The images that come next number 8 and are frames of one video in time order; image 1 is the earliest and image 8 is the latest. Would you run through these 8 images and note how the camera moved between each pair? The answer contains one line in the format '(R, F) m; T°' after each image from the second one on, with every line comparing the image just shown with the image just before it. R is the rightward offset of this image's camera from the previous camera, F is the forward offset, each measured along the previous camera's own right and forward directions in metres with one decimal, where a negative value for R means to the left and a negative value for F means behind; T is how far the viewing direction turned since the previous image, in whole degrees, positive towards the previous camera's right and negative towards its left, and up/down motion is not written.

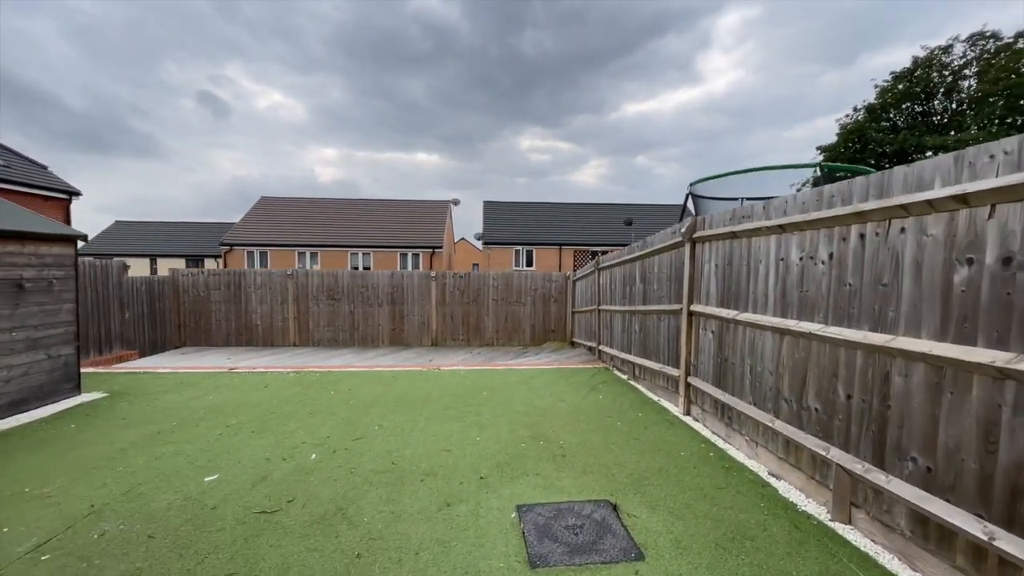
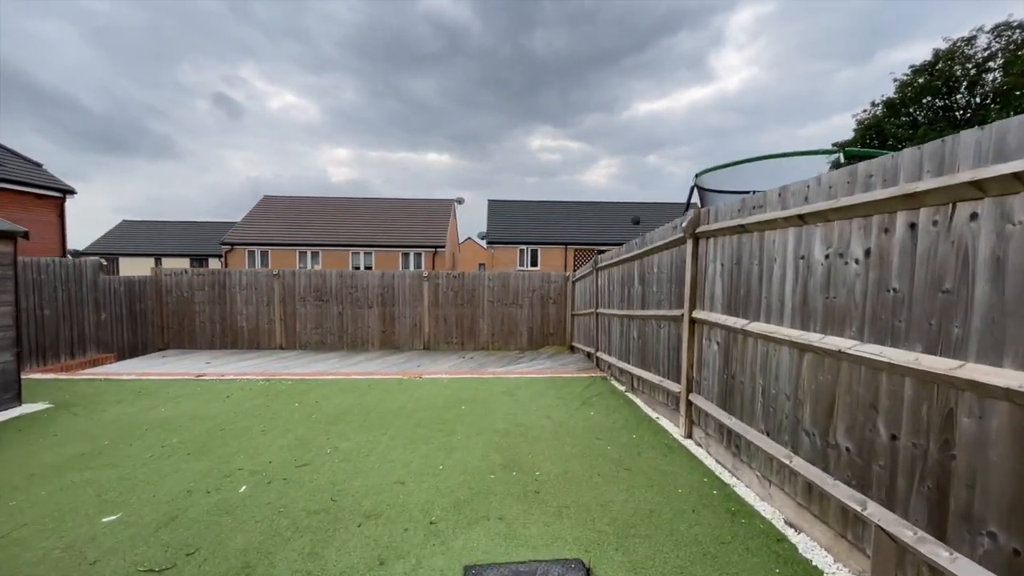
(+0.3, +0.5) m; -1°
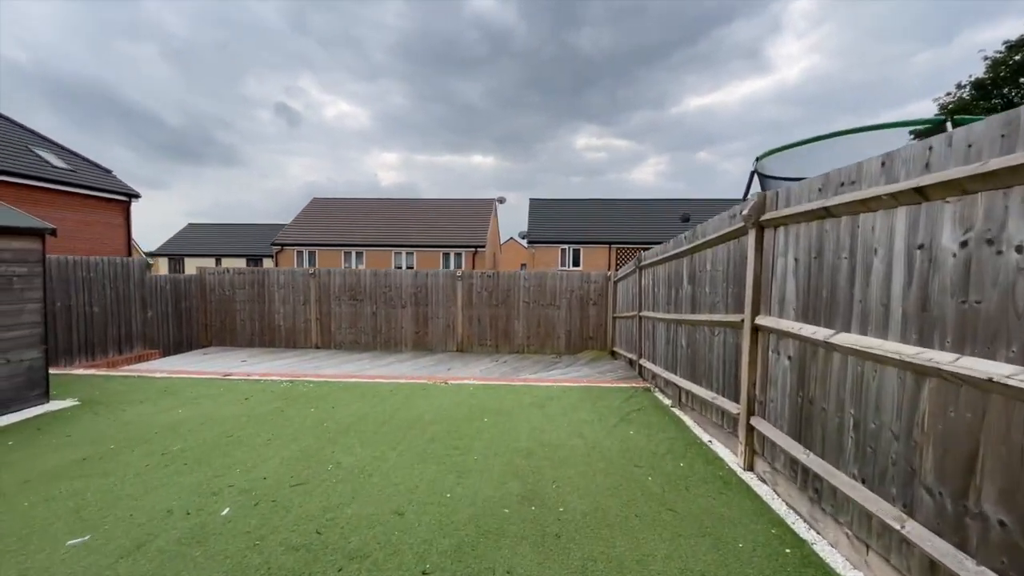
(+0.1, +0.5) m; -6°
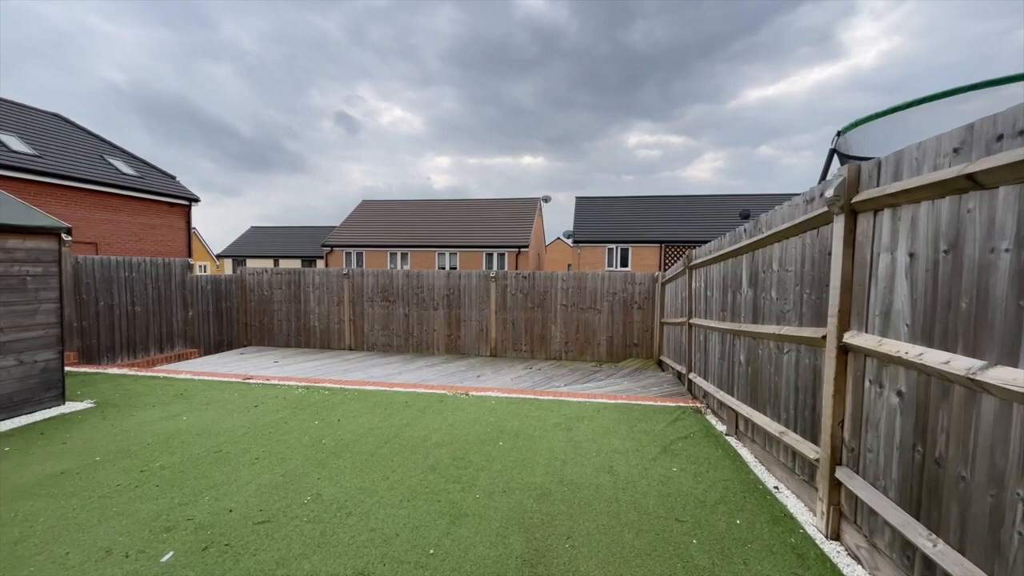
(+0.2, +0.6) m; -6°
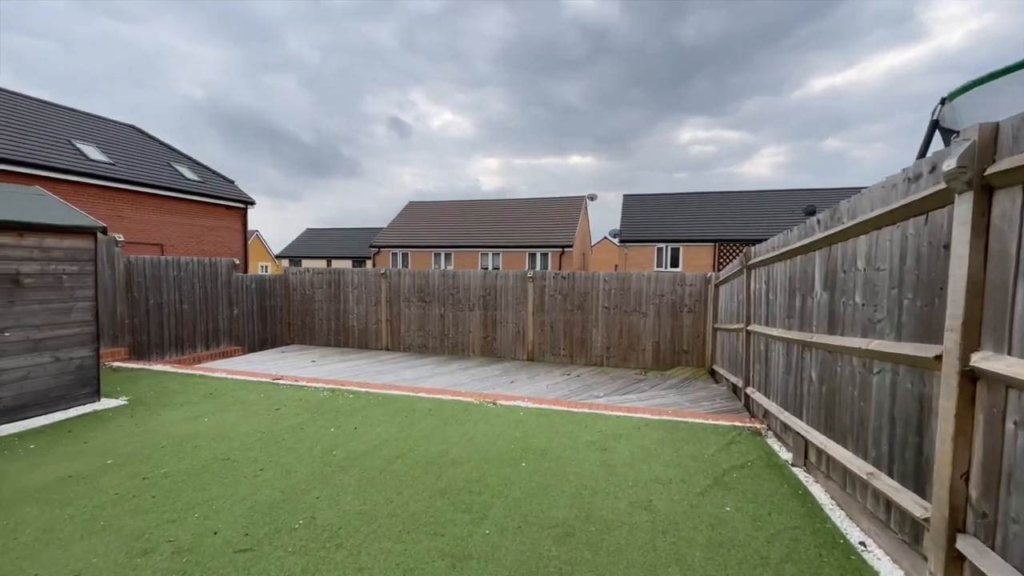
(+0.1, +0.4) m; -6°
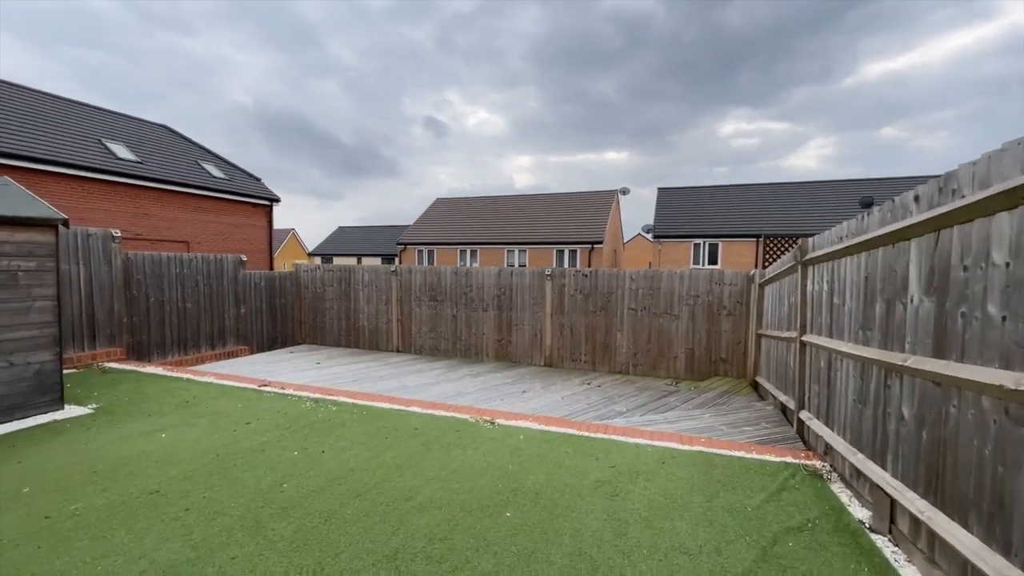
(+0.3, +0.7) m; -4°
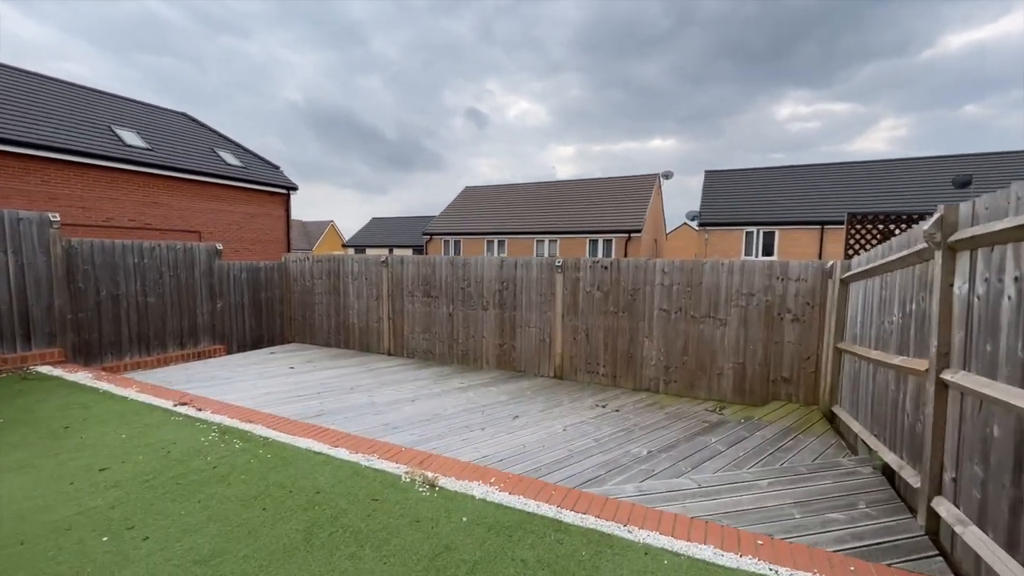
(+0.5, +1.3) m; -5°
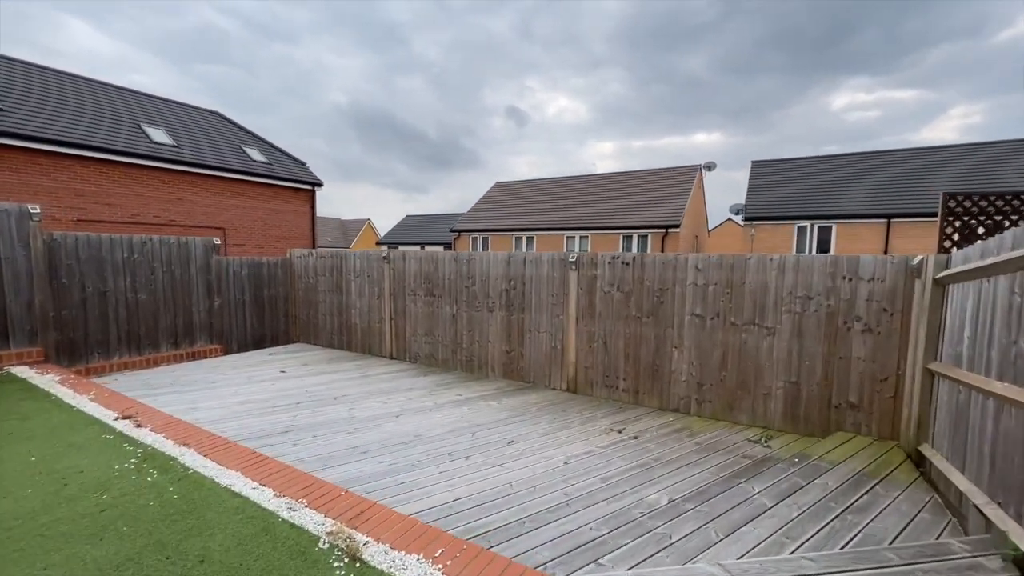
(+0.4, +0.7) m; -5°
